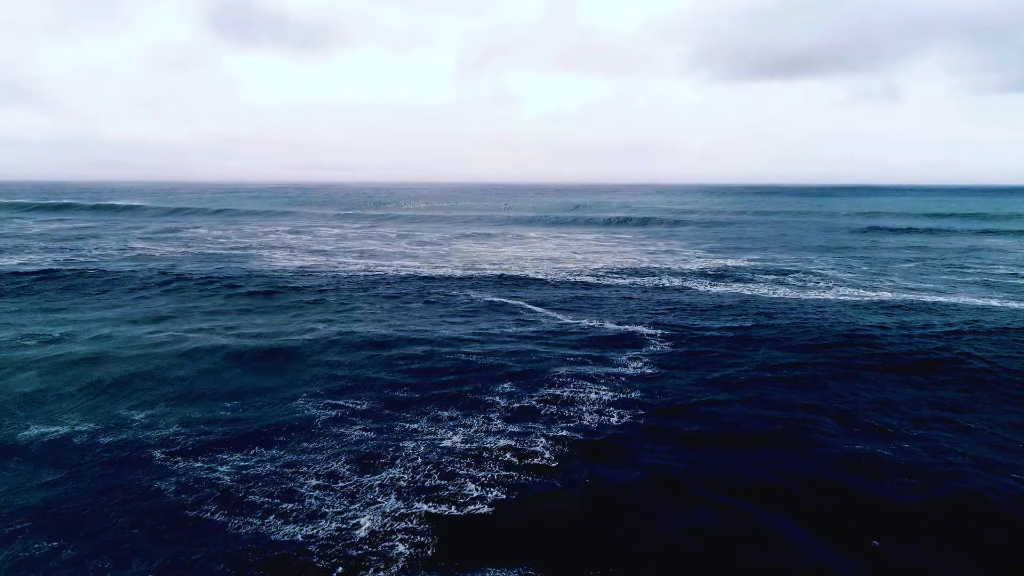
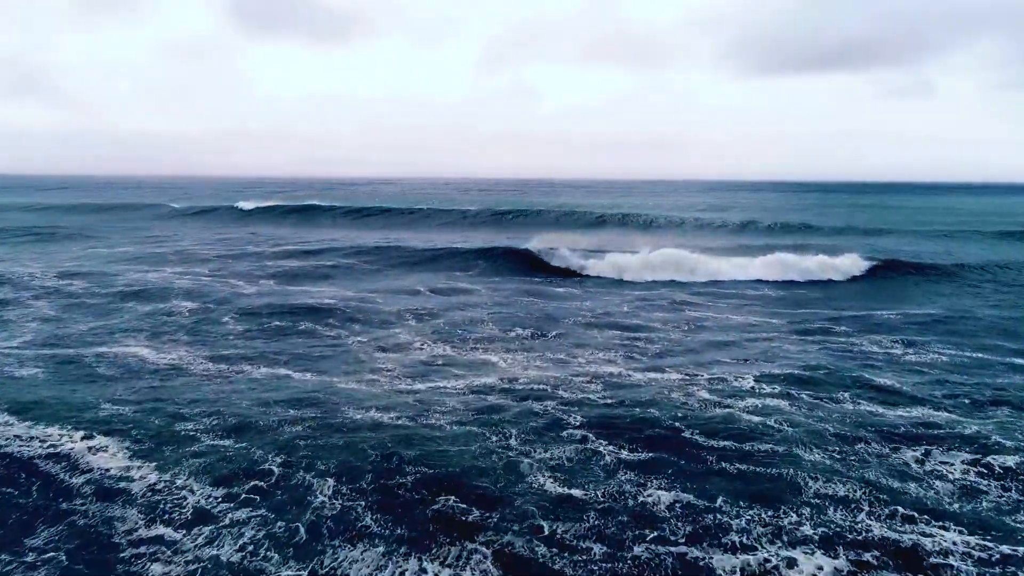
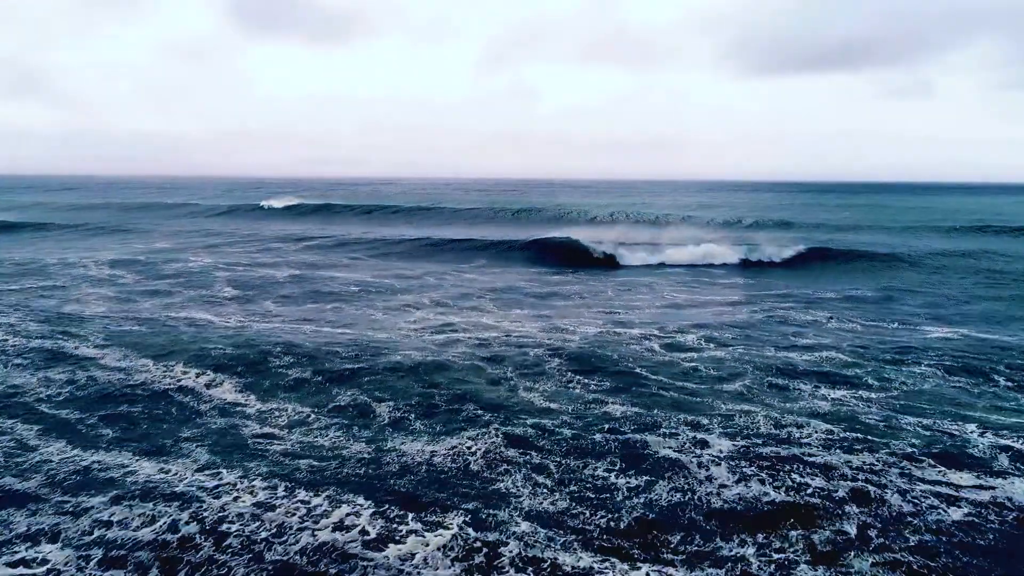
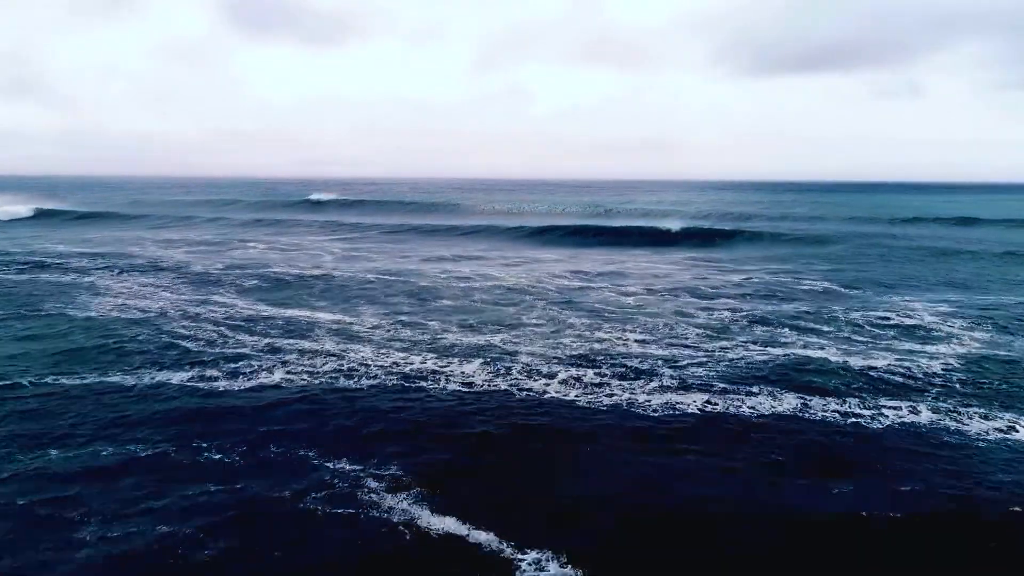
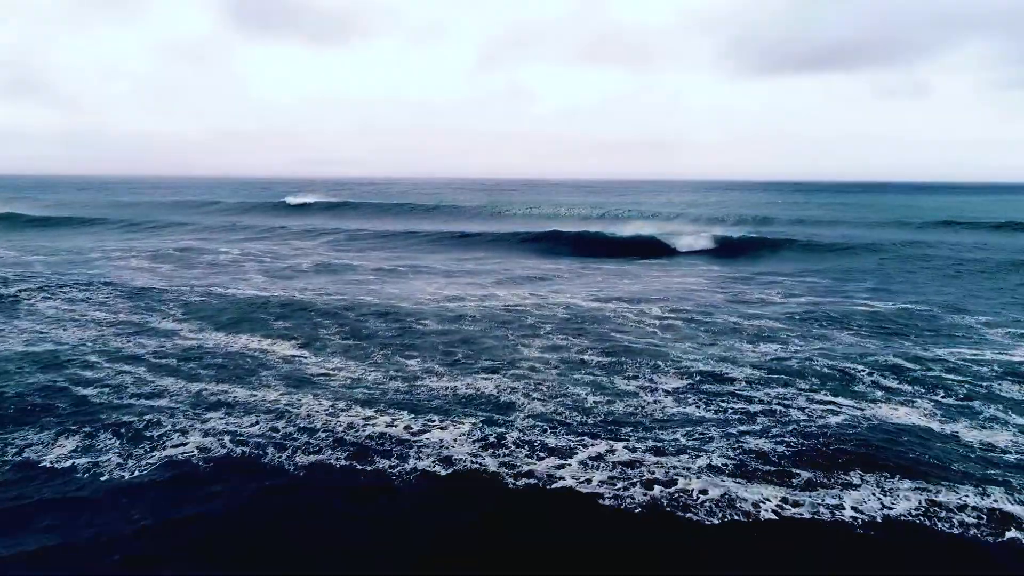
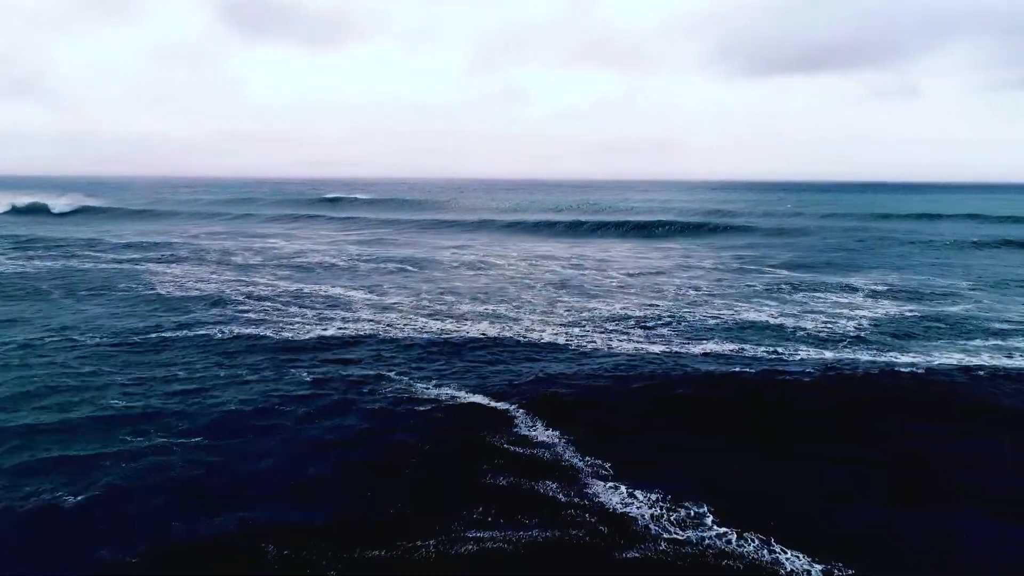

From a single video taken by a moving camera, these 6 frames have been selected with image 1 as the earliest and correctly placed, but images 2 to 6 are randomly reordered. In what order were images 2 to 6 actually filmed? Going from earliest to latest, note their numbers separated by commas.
6, 4, 5, 3, 2
